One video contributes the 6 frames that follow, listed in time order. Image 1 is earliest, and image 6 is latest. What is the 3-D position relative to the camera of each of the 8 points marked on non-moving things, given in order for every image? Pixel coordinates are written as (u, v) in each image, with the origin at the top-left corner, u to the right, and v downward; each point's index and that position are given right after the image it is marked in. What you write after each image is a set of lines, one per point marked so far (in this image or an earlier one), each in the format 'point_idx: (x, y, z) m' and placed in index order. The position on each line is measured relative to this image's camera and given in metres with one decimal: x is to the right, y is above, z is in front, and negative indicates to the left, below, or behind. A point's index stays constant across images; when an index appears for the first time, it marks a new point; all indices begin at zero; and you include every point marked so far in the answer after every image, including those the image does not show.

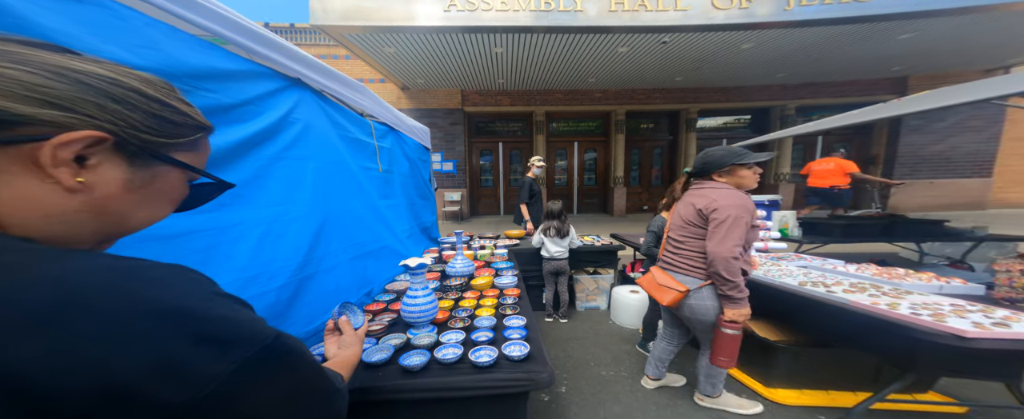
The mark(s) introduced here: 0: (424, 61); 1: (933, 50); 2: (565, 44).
0: (-2.0, +3.4, +6.3) m
1: (+9.1, +3.4, +6.1) m
2: (+1.2, +3.4, +5.7) m
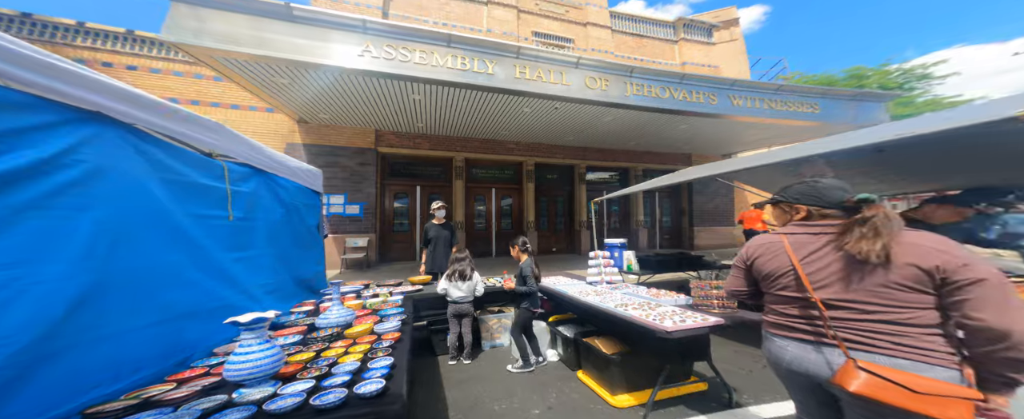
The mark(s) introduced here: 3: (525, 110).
0: (-4.0, +2.4, +6.1) m
1: (+6.8, +2.4, +9.0) m
2: (-0.8, +2.5, +6.5) m
3: (+0.3, +2.5, +7.1) m
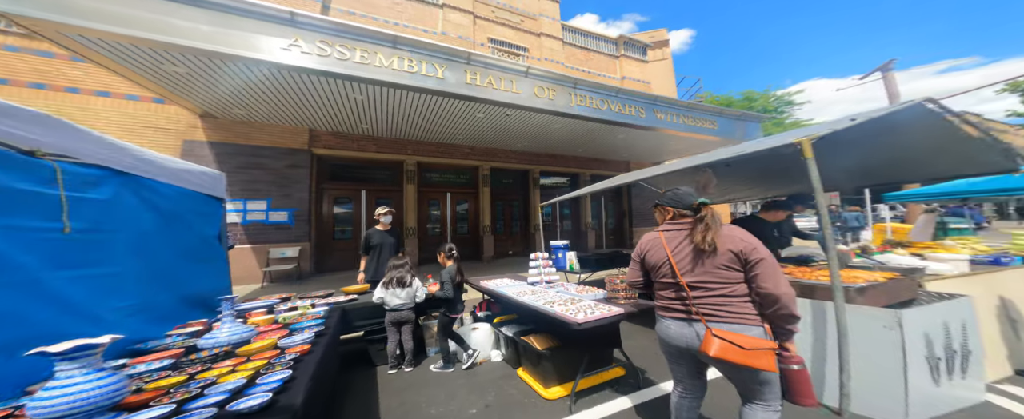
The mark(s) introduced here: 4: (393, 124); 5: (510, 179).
0: (-5.0, +2.3, +5.6) m
1: (+5.2, +2.3, +9.9) m
2: (-1.9, +2.4, +6.4) m
3: (-0.9, +2.4, +7.2) m
4: (-3.1, +2.2, +7.3) m
5: (-0.1, +1.2, +10.4) m
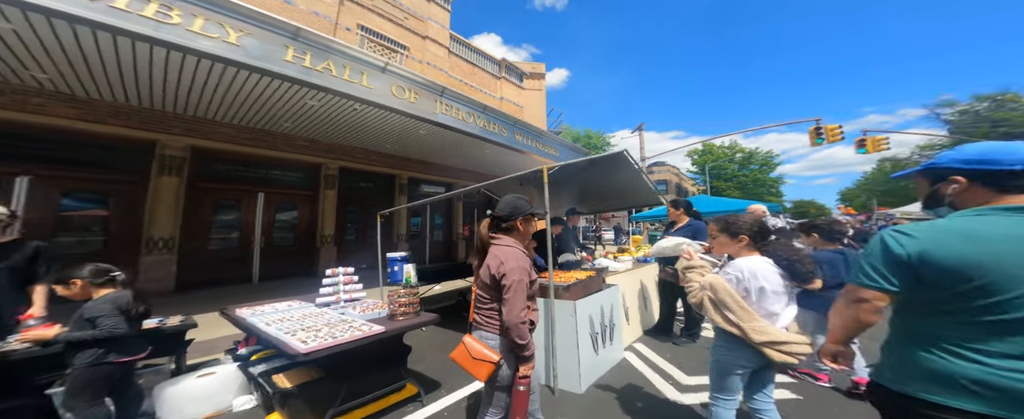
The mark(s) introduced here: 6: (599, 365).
0: (-7.6, +2.4, +2.5) m
1: (-0.6, +1.8, +11.1) m
2: (-5.2, +2.3, +4.7) m
3: (-4.7, +2.3, +5.9) m
4: (-6.7, +2.2, +5.0) m
5: (-5.5, +0.9, +9.1) m
6: (+1.0, -1.8, +3.2) m
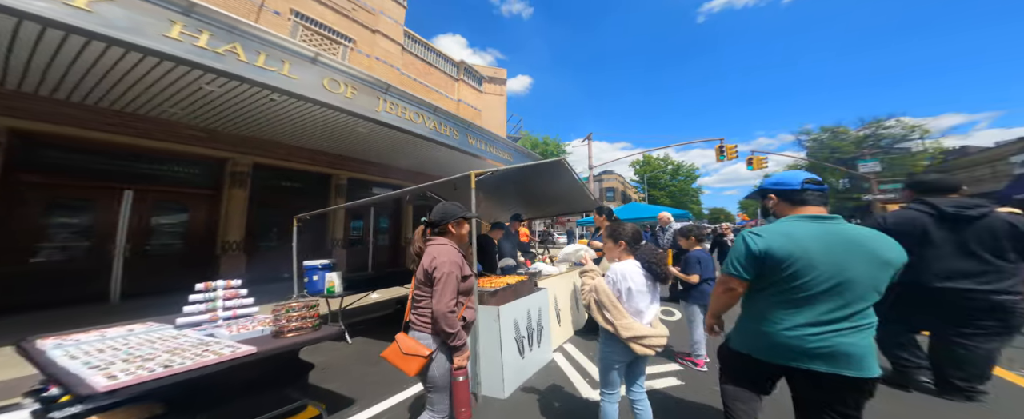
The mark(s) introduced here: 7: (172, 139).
0: (-8.1, +2.4, +1.1) m
1: (-2.8, +1.6, +10.8) m
2: (-6.1, +2.3, +3.7) m
3: (-5.9, +2.2, +4.9) m
4: (-7.7, +2.2, +3.7) m
5: (-7.3, +0.9, +7.9) m
6: (+0.2, -1.8, +3.3) m
7: (-7.9, +1.6, +6.0) m
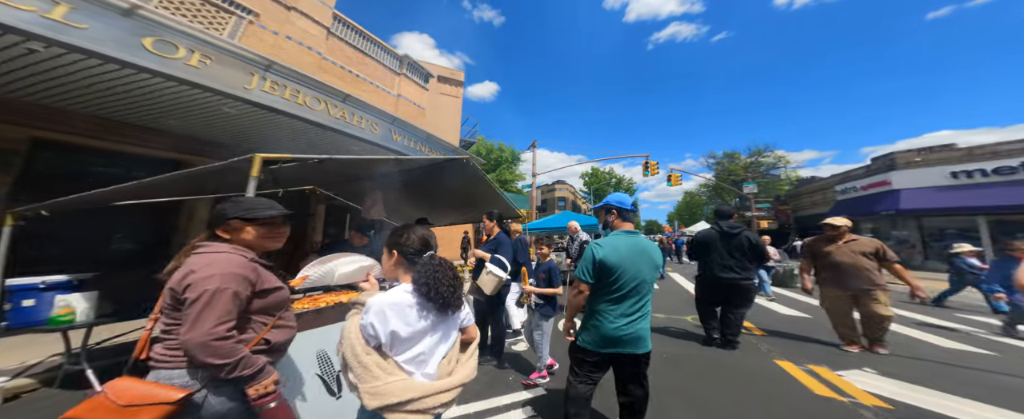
0: (-9.1, +2.8, -1.0) m
1: (-5.7, +1.6, +9.5) m
2: (-7.6, +2.5, +1.9) m
3: (-7.6, +2.4, +3.1) m
4: (-9.2, +2.4, +1.6) m
5: (-9.6, +1.0, +5.8) m
6: (-1.5, -1.8, +2.5) m
7: (-9.8, +1.8, +3.8) m
